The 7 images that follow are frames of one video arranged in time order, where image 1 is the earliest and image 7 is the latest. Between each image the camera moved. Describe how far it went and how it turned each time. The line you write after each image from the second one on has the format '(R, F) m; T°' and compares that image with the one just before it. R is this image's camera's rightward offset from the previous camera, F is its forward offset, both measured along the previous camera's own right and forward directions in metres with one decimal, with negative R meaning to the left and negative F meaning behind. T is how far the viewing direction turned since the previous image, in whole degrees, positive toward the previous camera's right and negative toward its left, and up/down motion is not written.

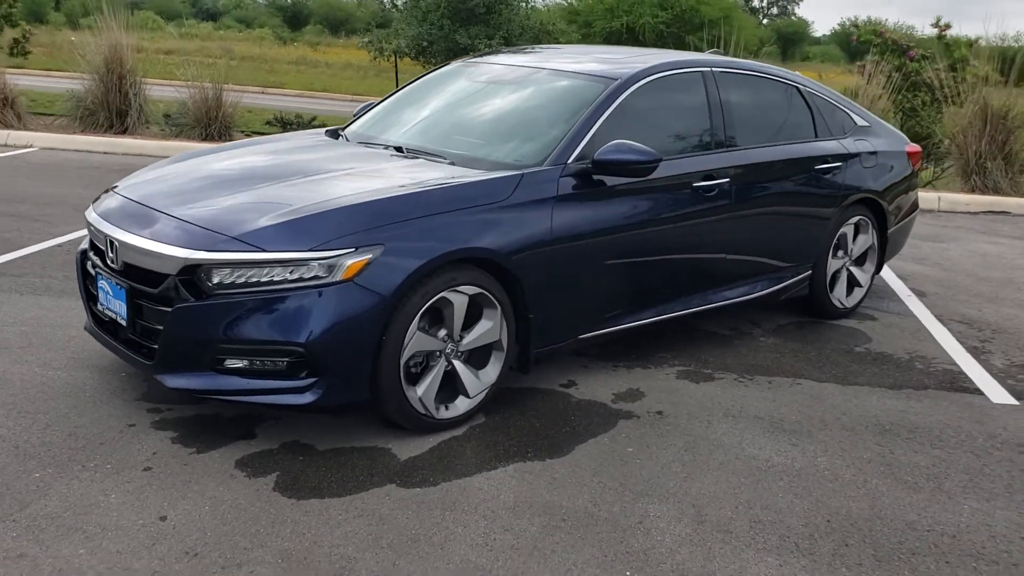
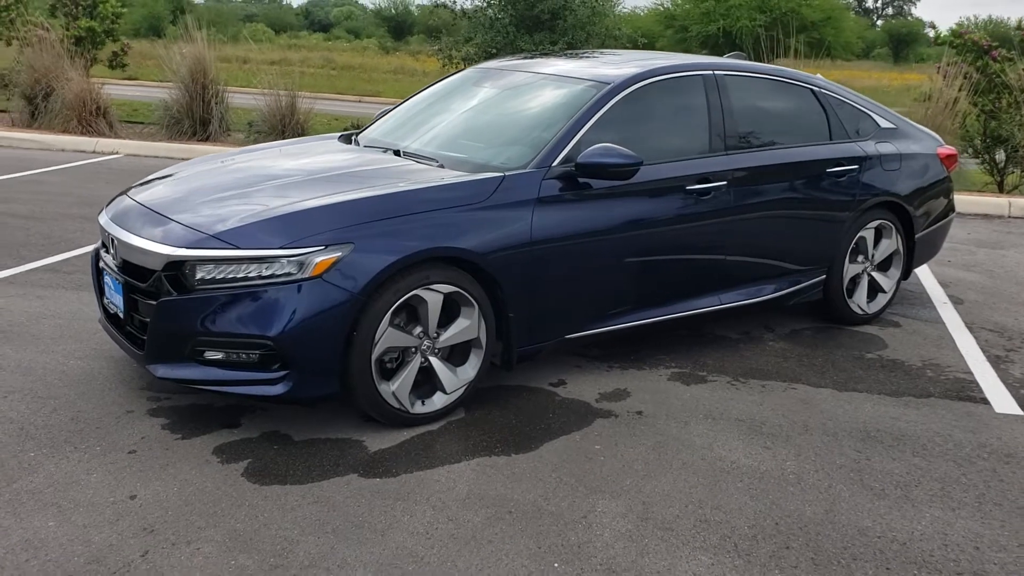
(+0.5, -0.1) m; -6°
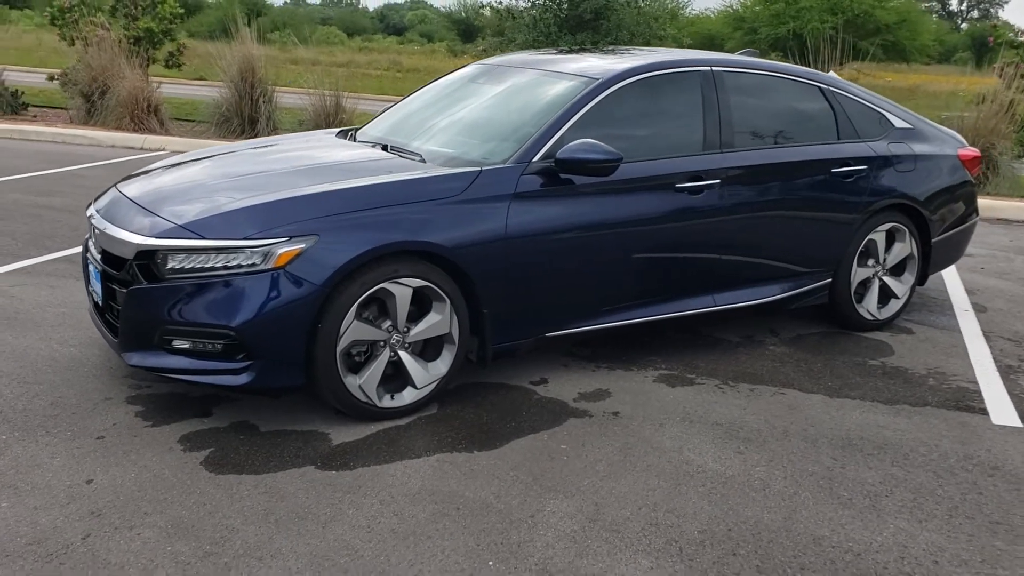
(+0.4, +0.1) m; -4°
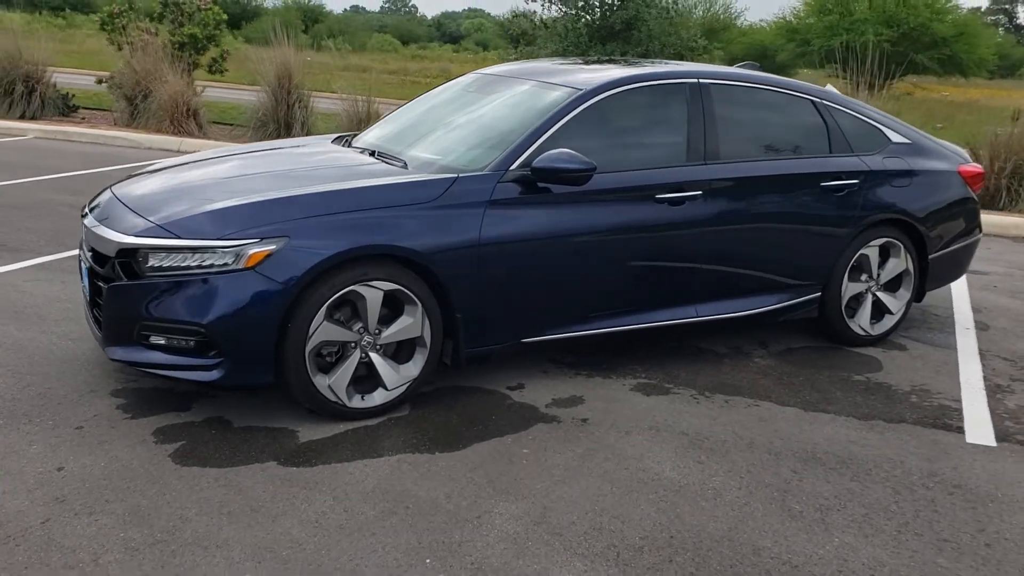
(+0.3, -0.1) m; -3°
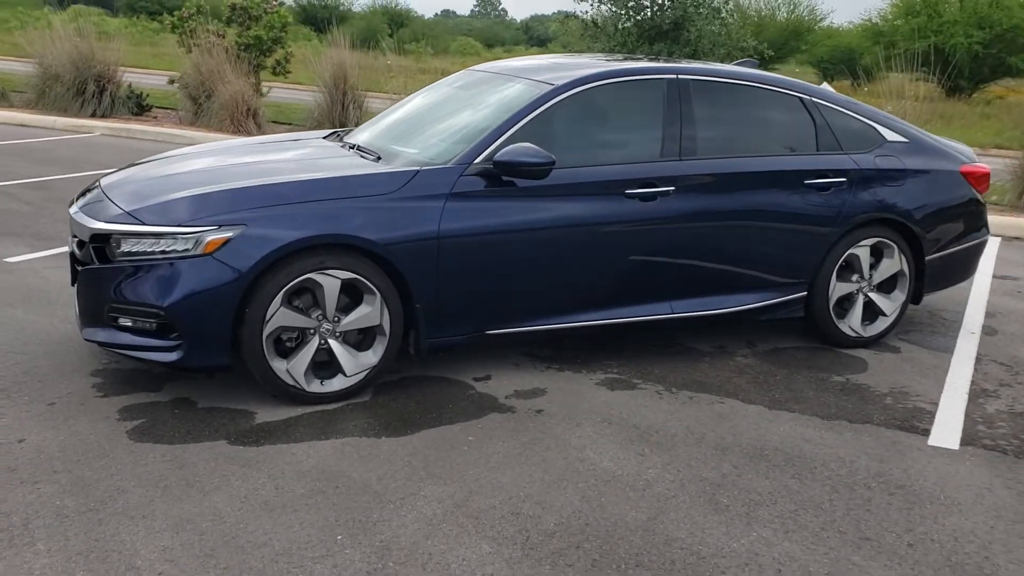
(+0.5, 0.0) m; -5°
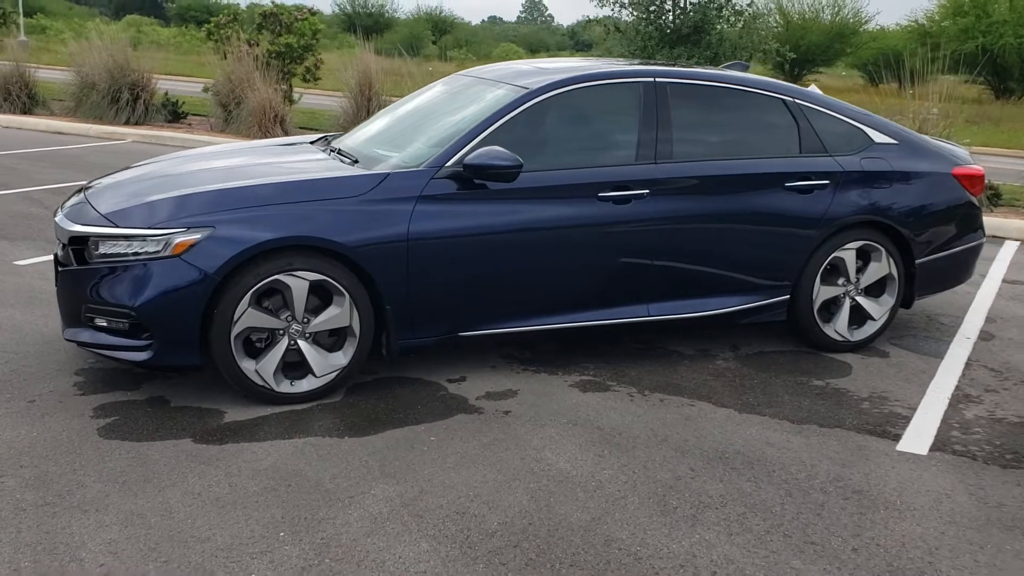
(+0.3, 0.0) m; -3°
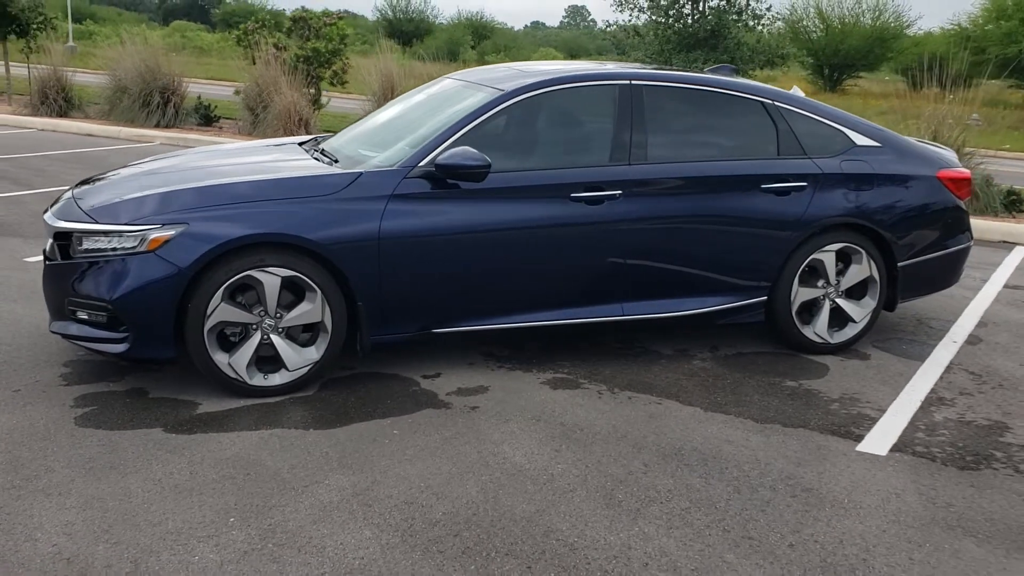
(+0.3, -0.1) m; -2°
